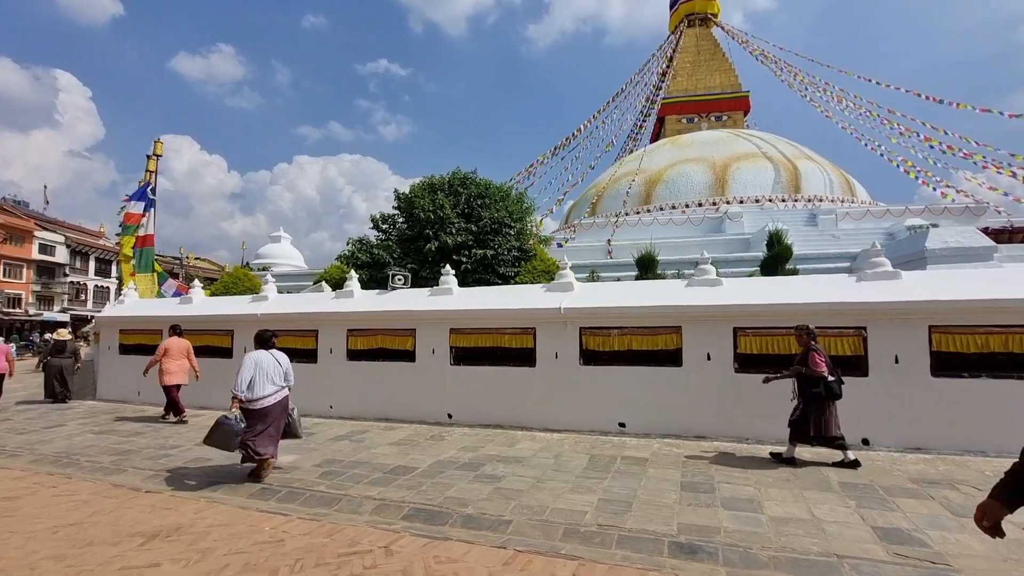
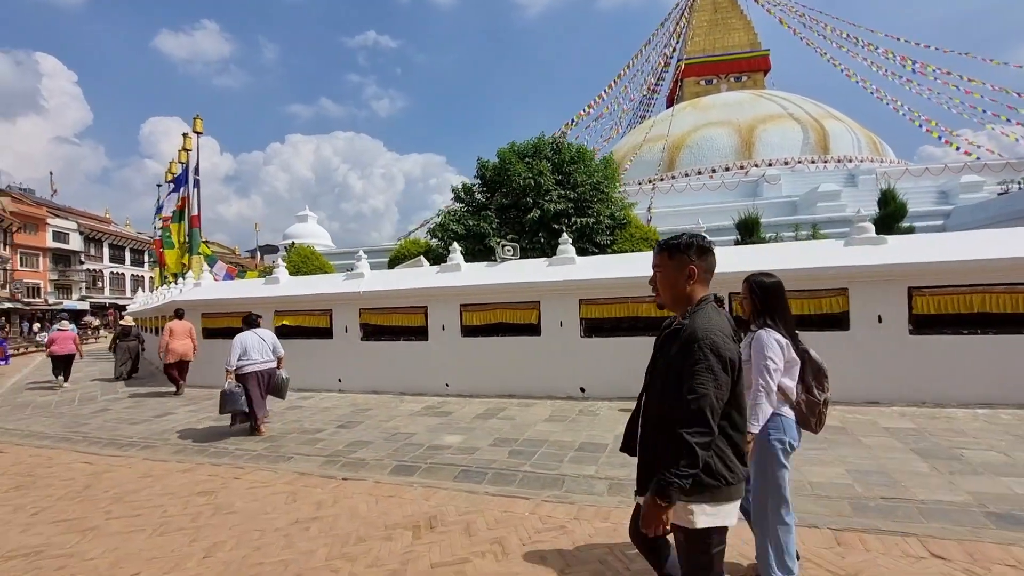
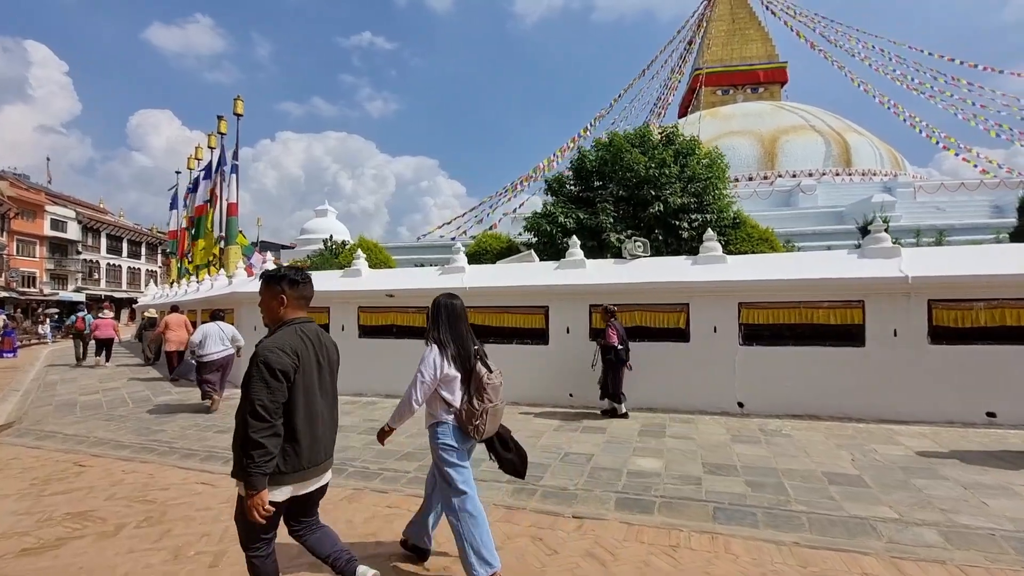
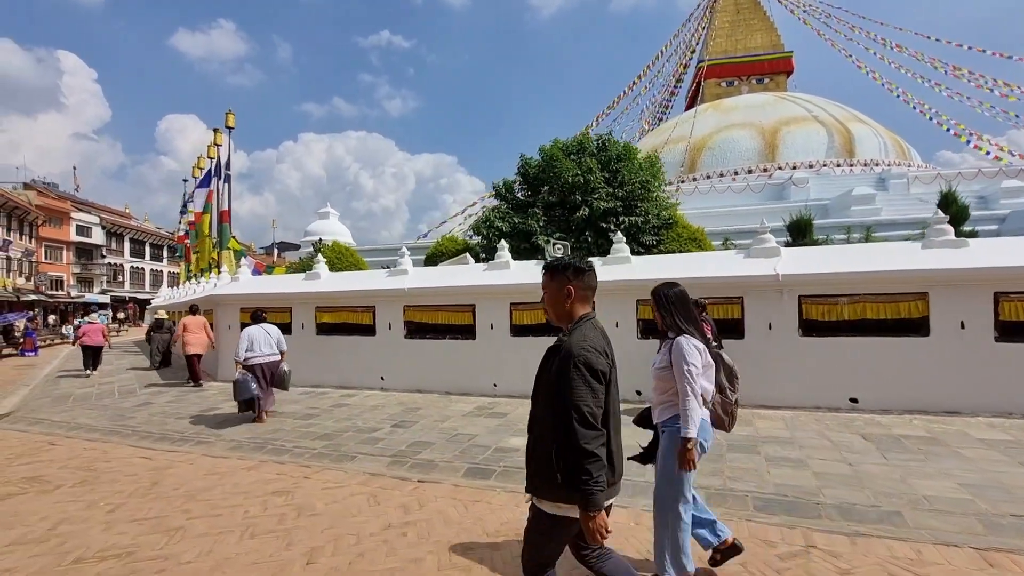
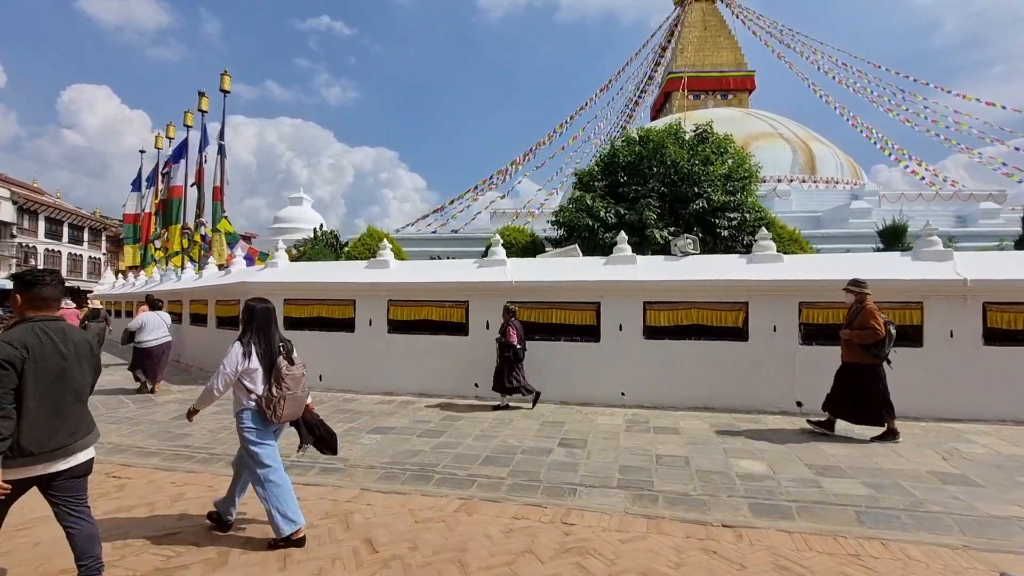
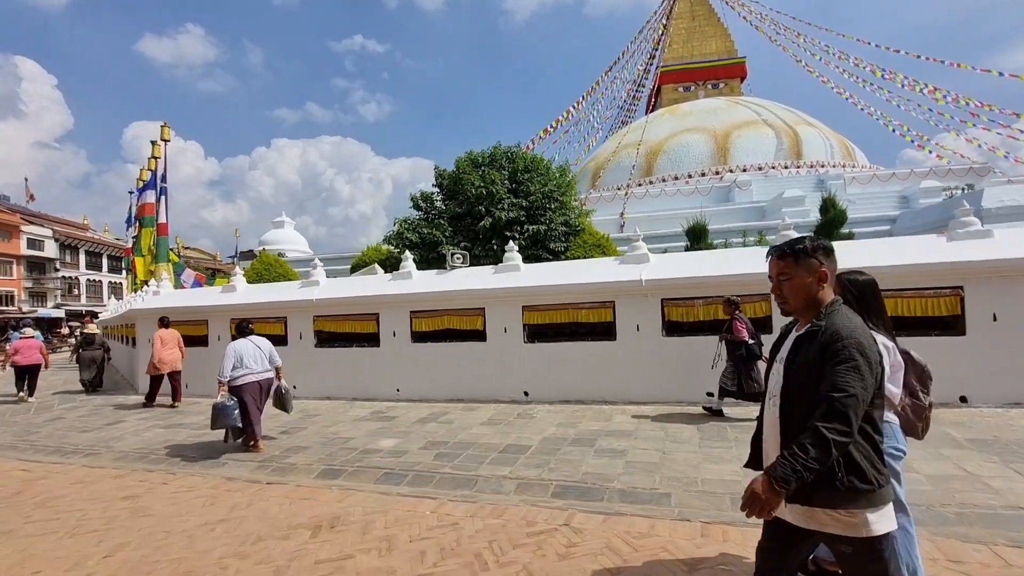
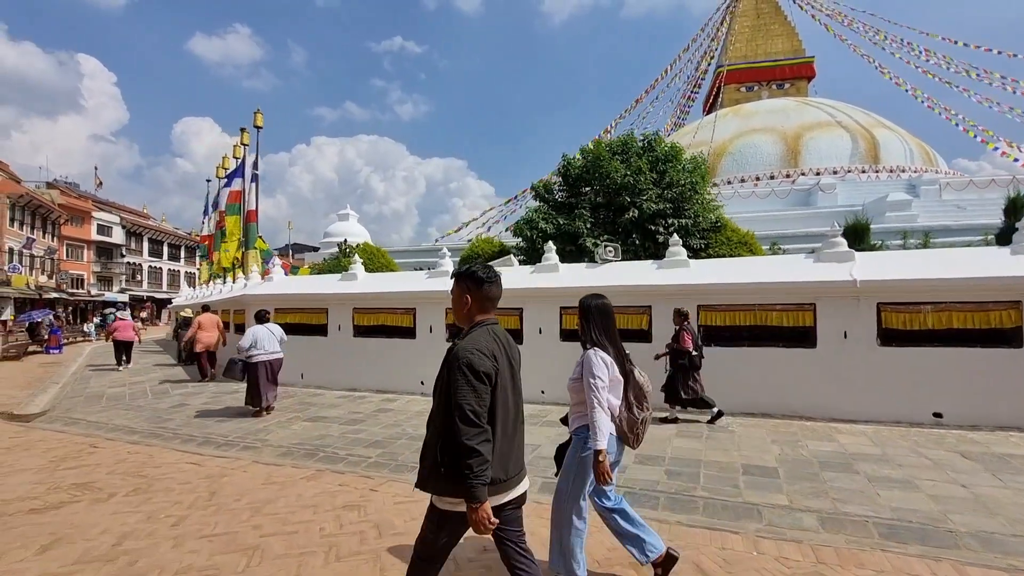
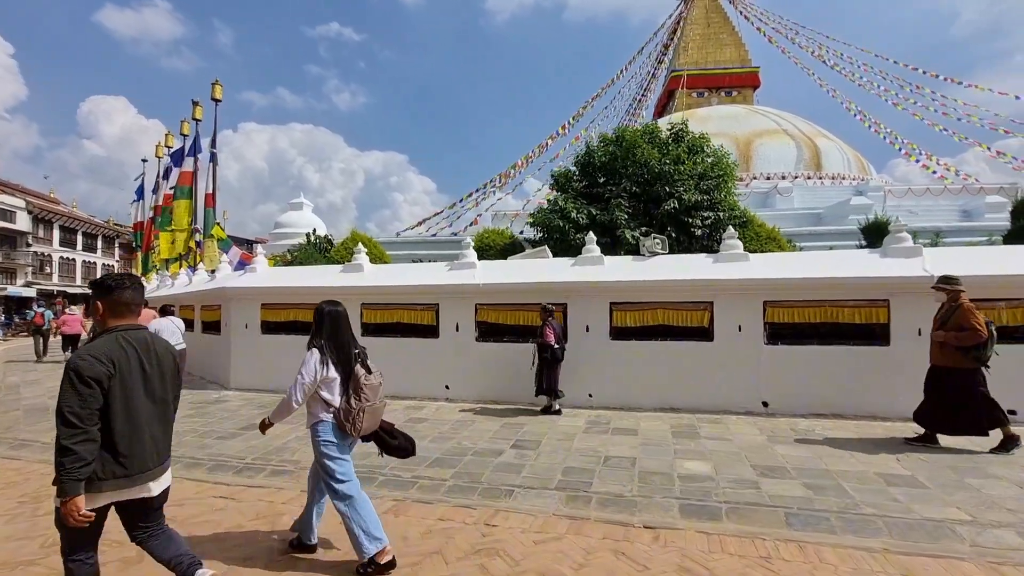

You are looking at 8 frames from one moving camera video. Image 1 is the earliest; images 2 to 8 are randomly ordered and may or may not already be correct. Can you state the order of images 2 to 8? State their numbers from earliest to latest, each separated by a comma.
6, 2, 4, 7, 3, 8, 5
